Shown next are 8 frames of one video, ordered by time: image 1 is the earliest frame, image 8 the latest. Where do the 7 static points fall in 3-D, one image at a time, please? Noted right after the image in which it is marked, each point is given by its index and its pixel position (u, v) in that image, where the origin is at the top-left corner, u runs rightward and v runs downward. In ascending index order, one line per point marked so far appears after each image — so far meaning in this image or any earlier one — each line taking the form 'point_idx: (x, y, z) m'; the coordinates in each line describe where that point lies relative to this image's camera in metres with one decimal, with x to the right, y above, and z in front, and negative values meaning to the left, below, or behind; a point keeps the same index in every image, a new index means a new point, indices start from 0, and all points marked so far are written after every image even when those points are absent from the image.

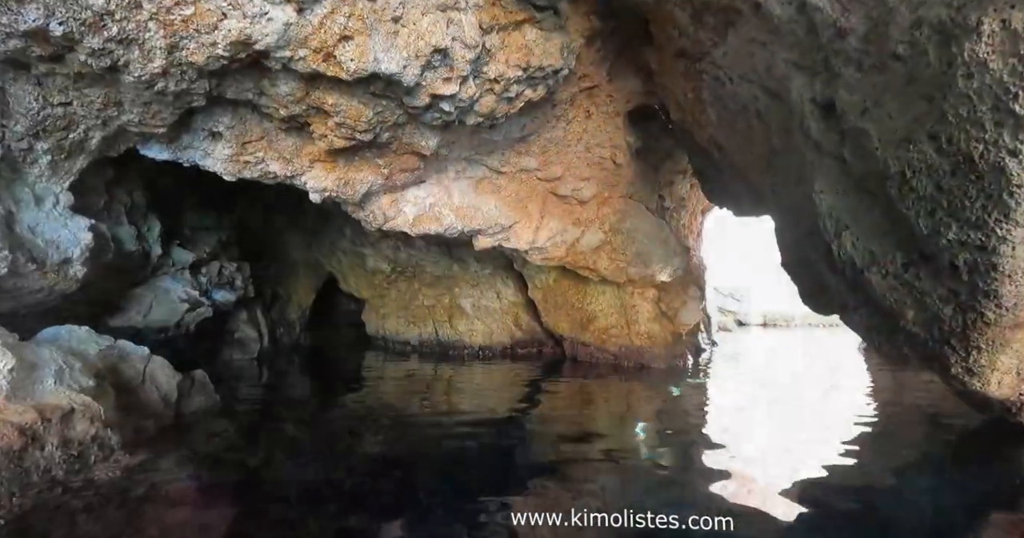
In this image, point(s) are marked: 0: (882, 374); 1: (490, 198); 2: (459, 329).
0: (+4.0, -1.1, +7.2) m
1: (-0.2, +0.5, +5.0) m
2: (-0.7, -0.7, +8.2) m
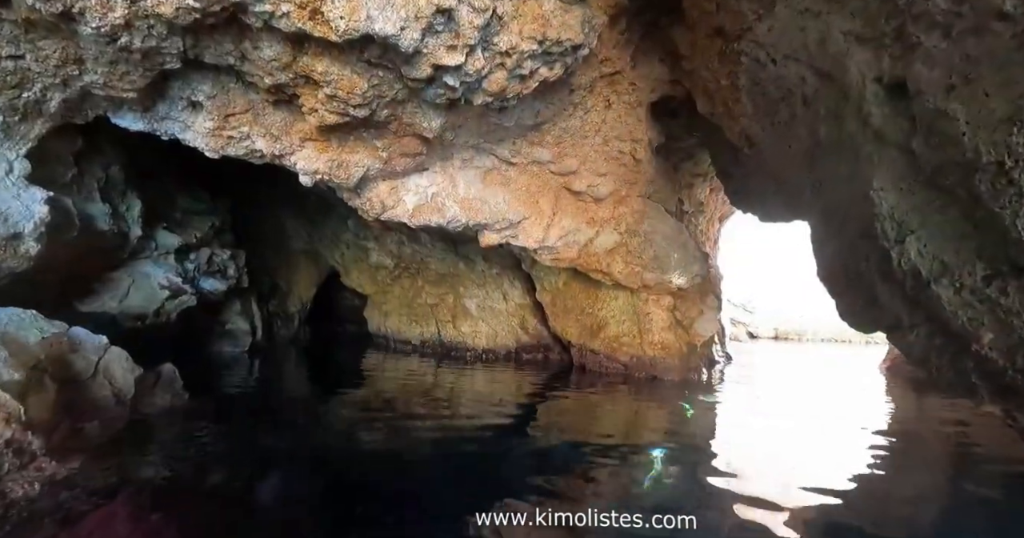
0: (+4.0, -1.3, +6.7) m
1: (-0.1, +0.5, +4.6) m
2: (-0.6, -0.7, +7.9) m
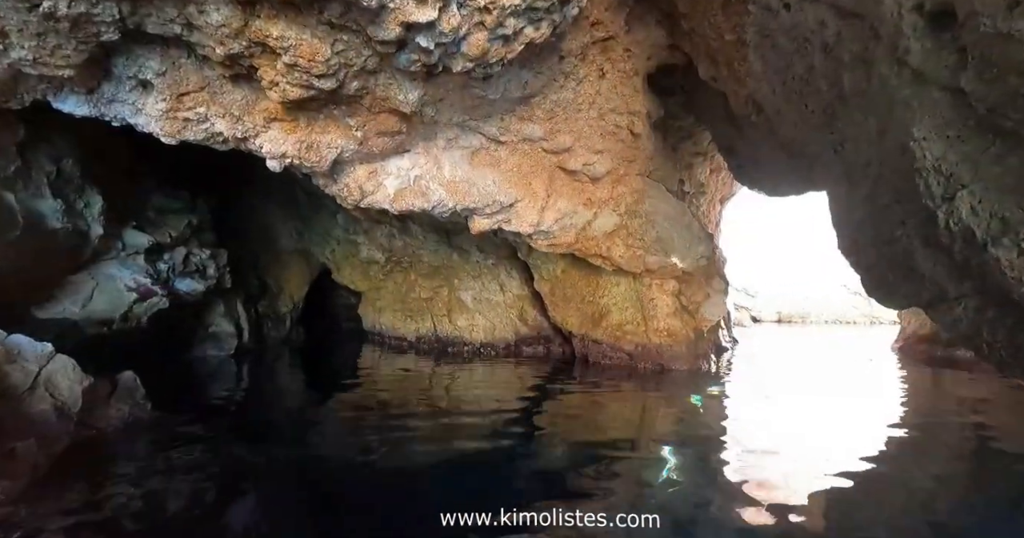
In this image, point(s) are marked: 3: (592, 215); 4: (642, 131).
0: (+4.0, -1.0, +6.4) m
1: (-0.2, +0.6, +4.3) m
2: (-0.6, -0.6, +7.6) m
3: (+0.6, +0.4, +4.8) m
4: (+0.9, +0.9, +4.4) m
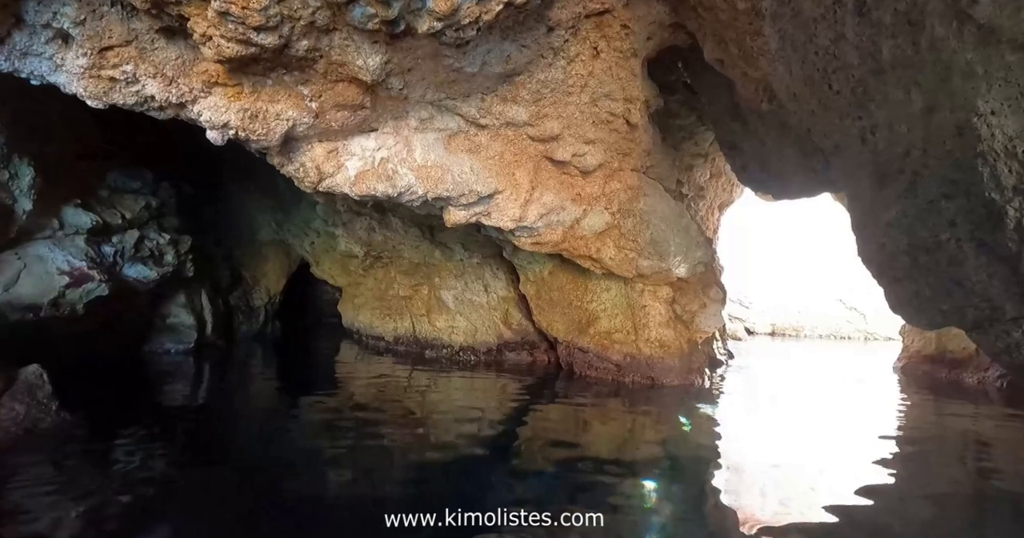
0: (+3.8, -1.2, +6.0) m
1: (-0.3, +0.6, +3.8) m
2: (-0.8, -0.6, +7.1) m
3: (+0.5, +0.4, +4.4) m
4: (+0.8, +0.9, +4.0) m
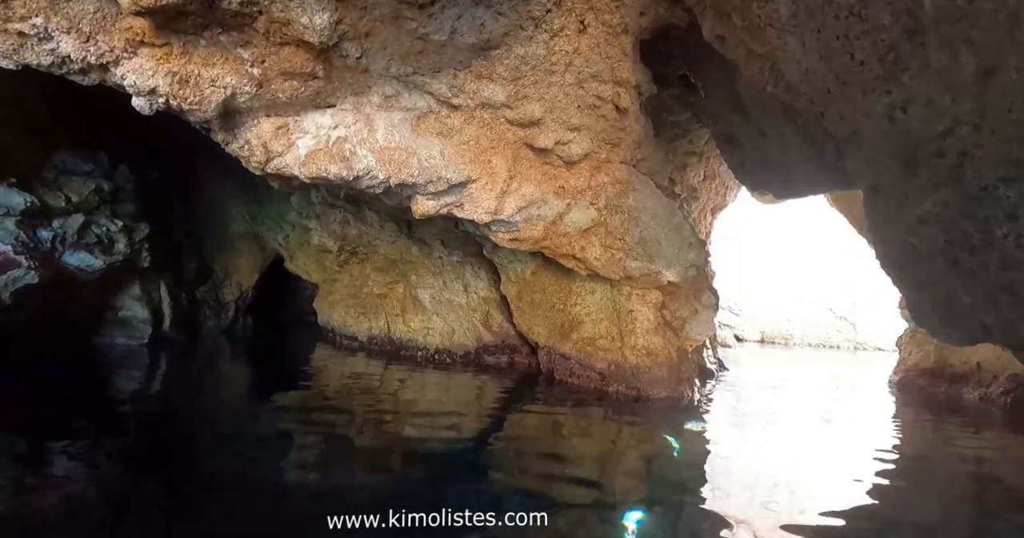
0: (+3.6, -1.2, +5.7) m
1: (-0.4, +0.7, +3.4) m
2: (-1.0, -0.6, +6.7) m
3: (+0.3, +0.4, +4.0) m
4: (+0.6, +0.9, +3.6) m
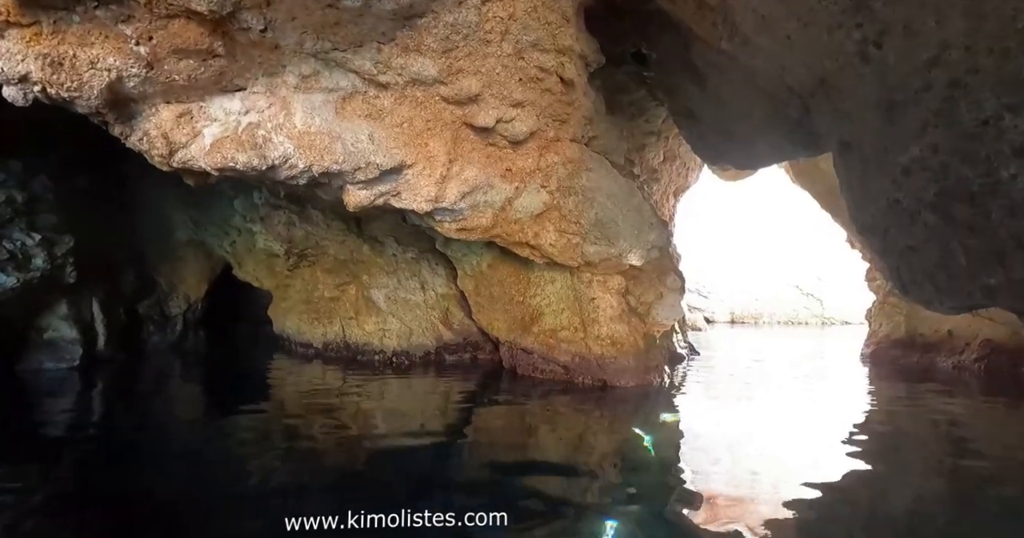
0: (+3.3, -1.0, +5.5) m
1: (-0.7, +0.7, +3.1) m
2: (-1.3, -0.6, +6.4) m
3: (0.0, +0.4, +3.7) m
4: (+0.3, +1.0, +3.4) m
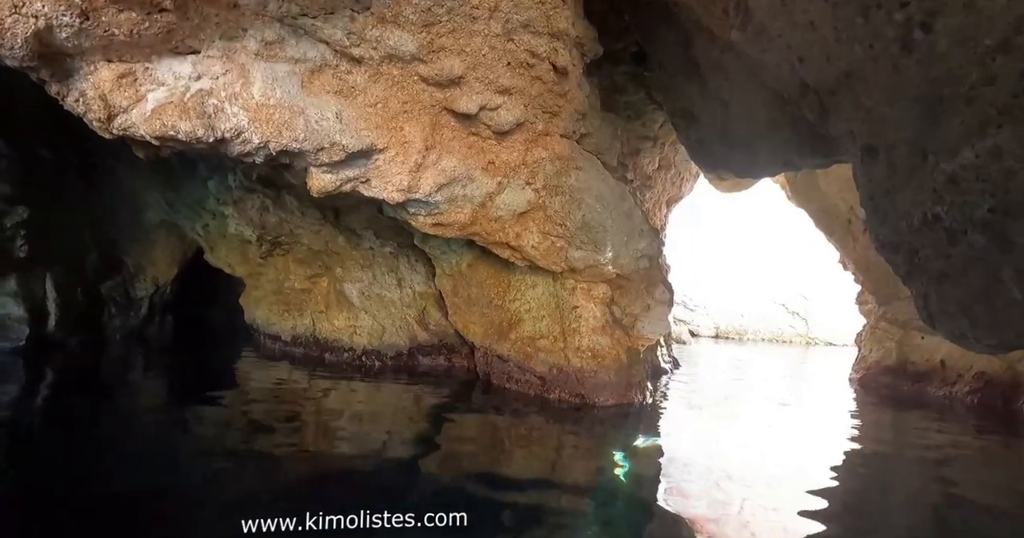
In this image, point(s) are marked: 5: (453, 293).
0: (+3.1, -1.2, +5.3) m
1: (-0.8, +0.7, +2.8) m
2: (-1.5, -0.5, +6.1) m
3: (-0.1, +0.4, +3.4) m
4: (+0.3, +0.9, +3.1) m
5: (-0.4, -0.2, +4.7) m
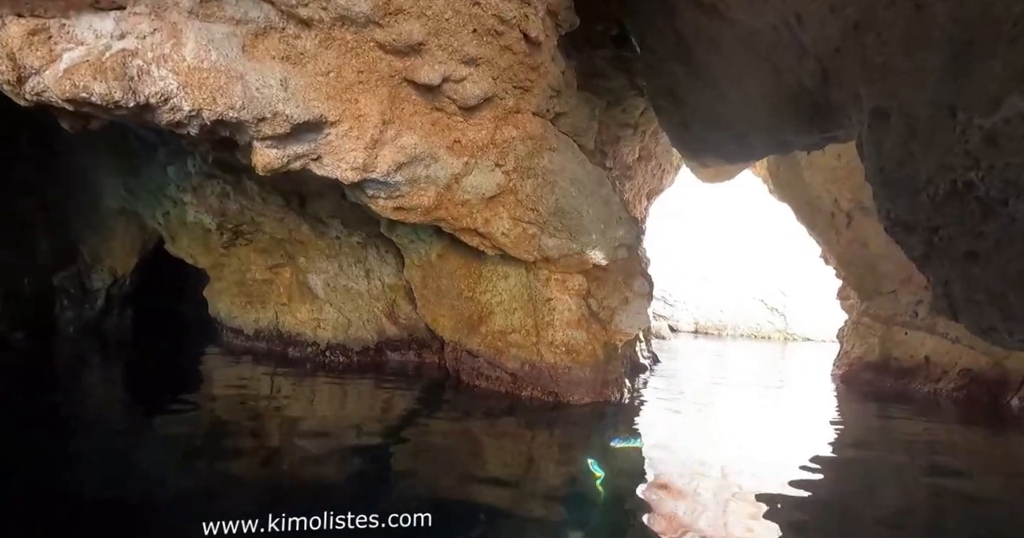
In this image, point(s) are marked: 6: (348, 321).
0: (+2.9, -1.1, +5.1) m
1: (-0.9, +0.8, +2.5) m
2: (-1.8, -0.4, +5.8) m
3: (-0.2, +0.5, +3.2) m
4: (+0.1, +1.0, +2.8) m
5: (-0.6, -0.1, +4.4) m
6: (-1.3, -0.4, +5.5) m
